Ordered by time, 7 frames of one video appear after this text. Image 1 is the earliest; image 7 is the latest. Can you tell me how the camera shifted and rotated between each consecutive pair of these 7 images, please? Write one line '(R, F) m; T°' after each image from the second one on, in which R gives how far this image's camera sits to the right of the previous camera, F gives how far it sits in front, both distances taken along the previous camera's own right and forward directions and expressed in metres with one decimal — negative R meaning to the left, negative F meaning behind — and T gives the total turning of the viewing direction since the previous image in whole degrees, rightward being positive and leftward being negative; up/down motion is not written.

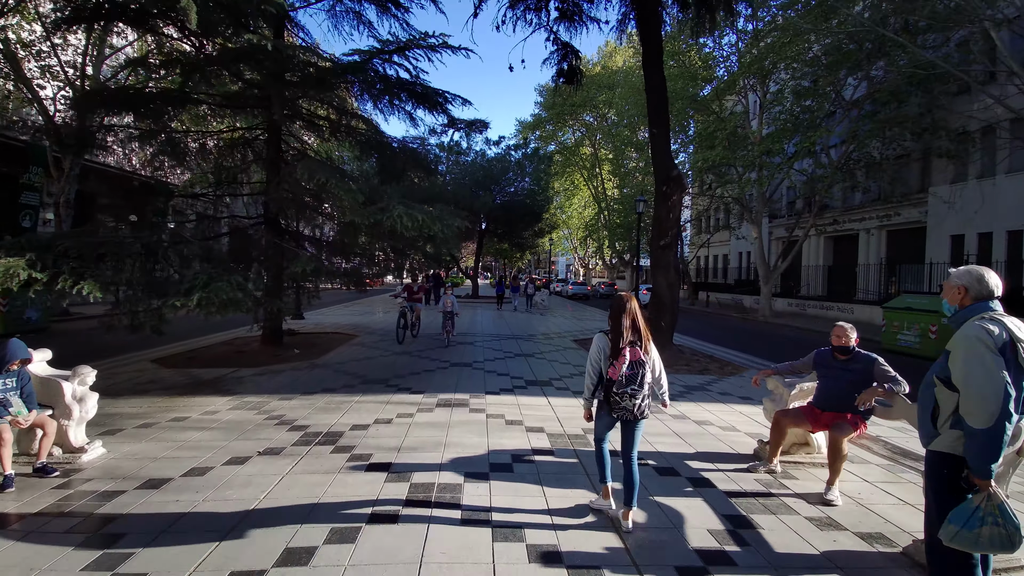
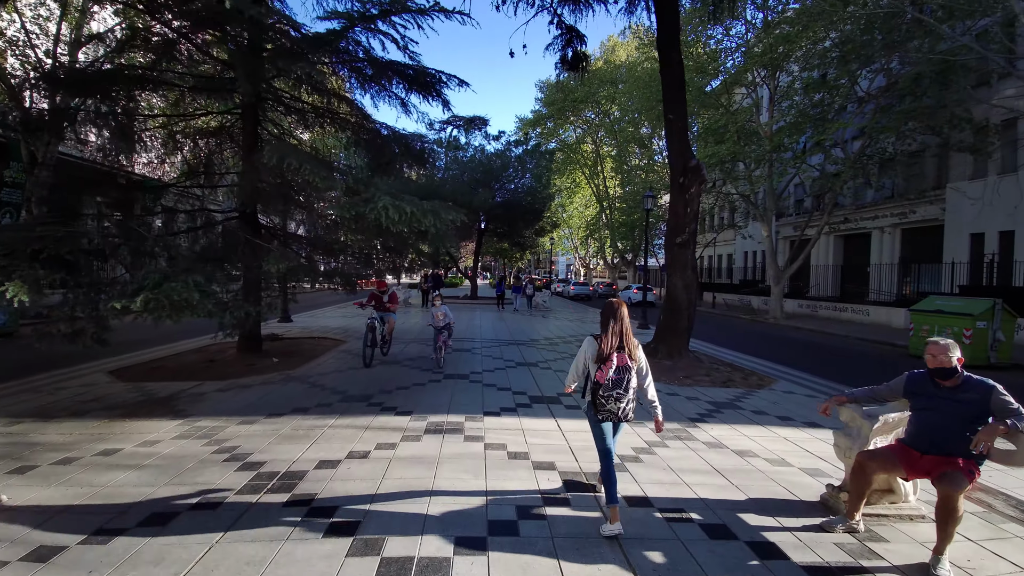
(0.0, +1.0) m; 0°
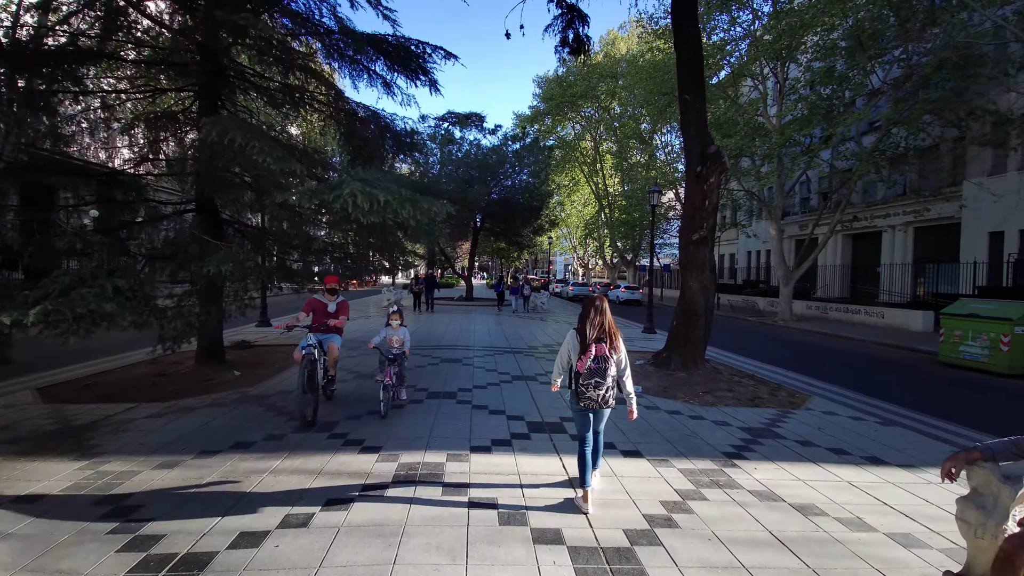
(0.0, +1.1) m; 0°
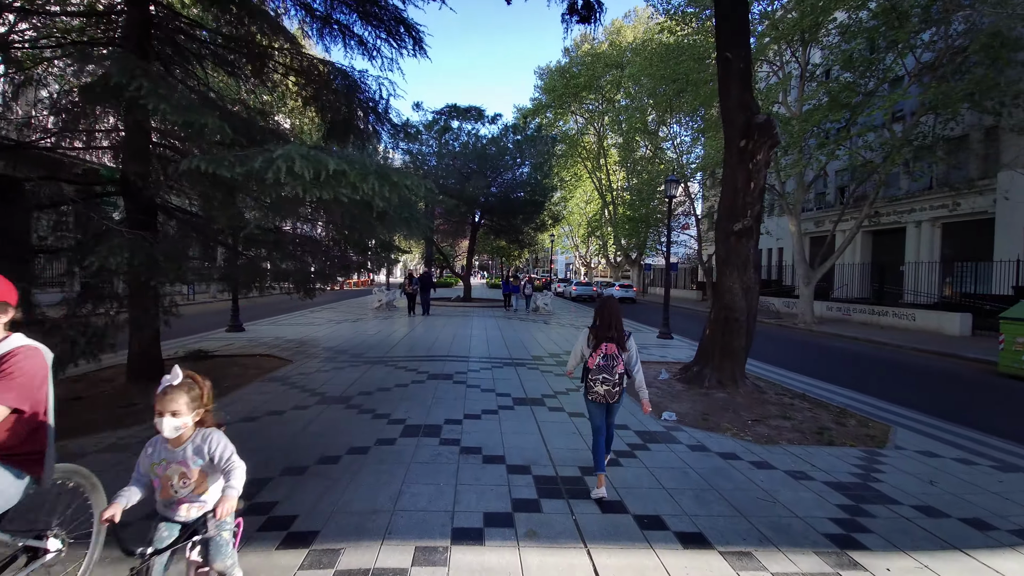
(0.0, +1.5) m; 0°
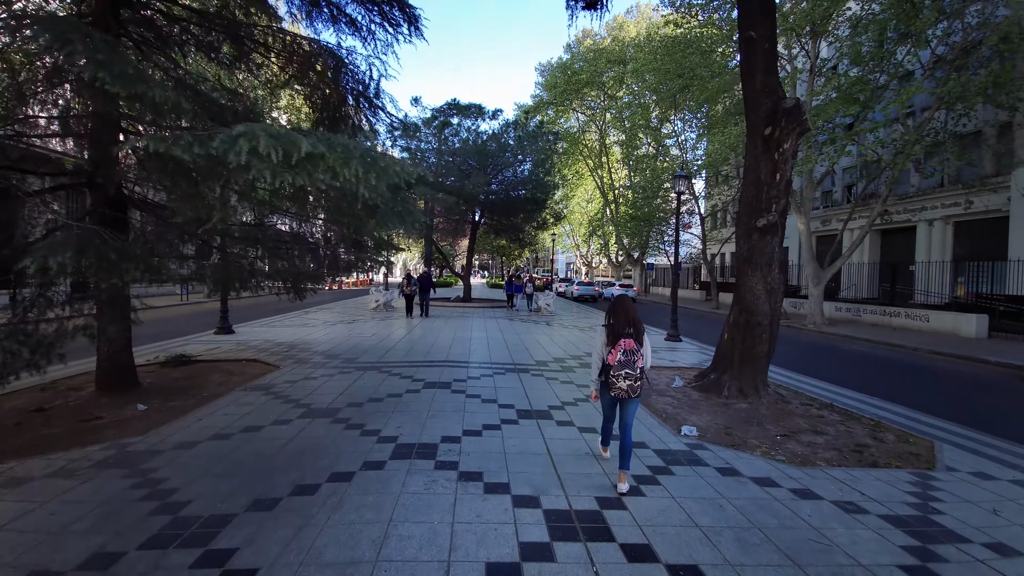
(0.0, +0.6) m; 0°
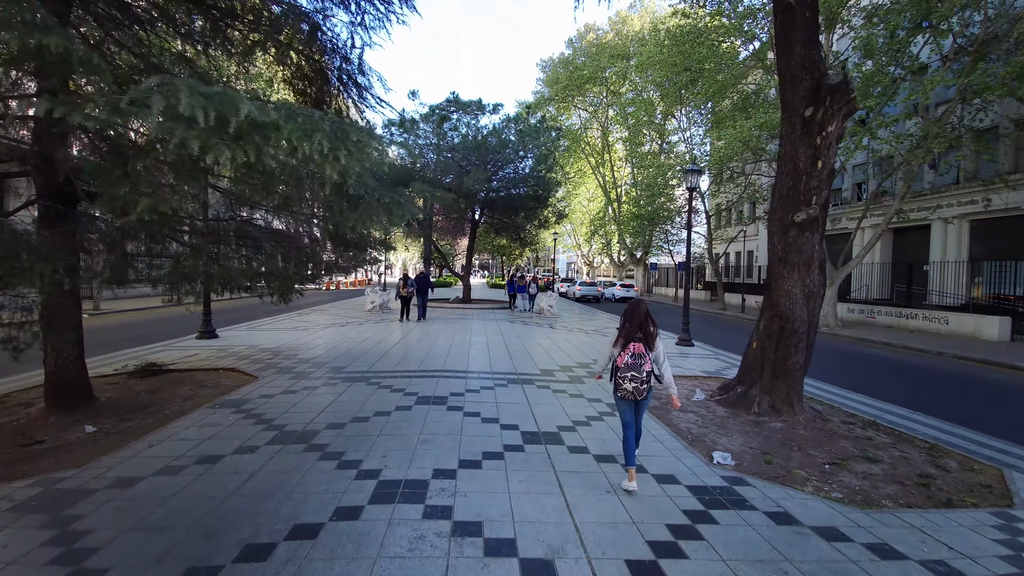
(0.0, +0.8) m; 0°
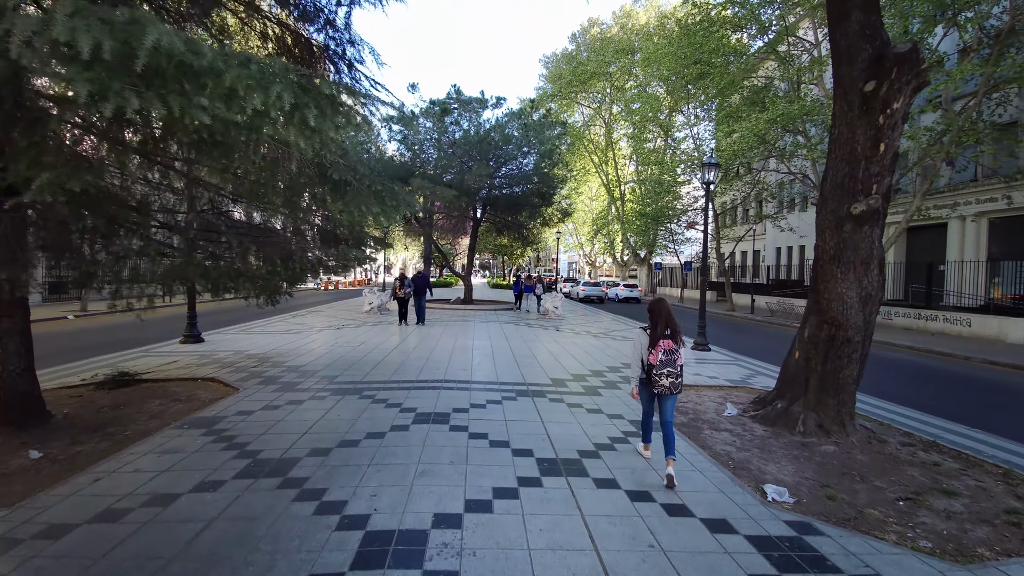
(-0.1, +0.7) m; 0°
